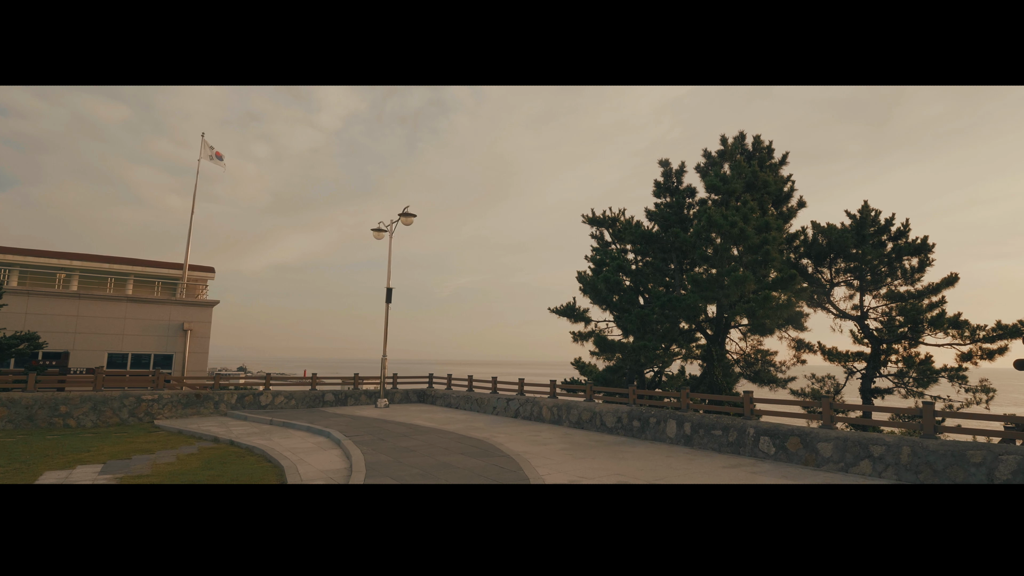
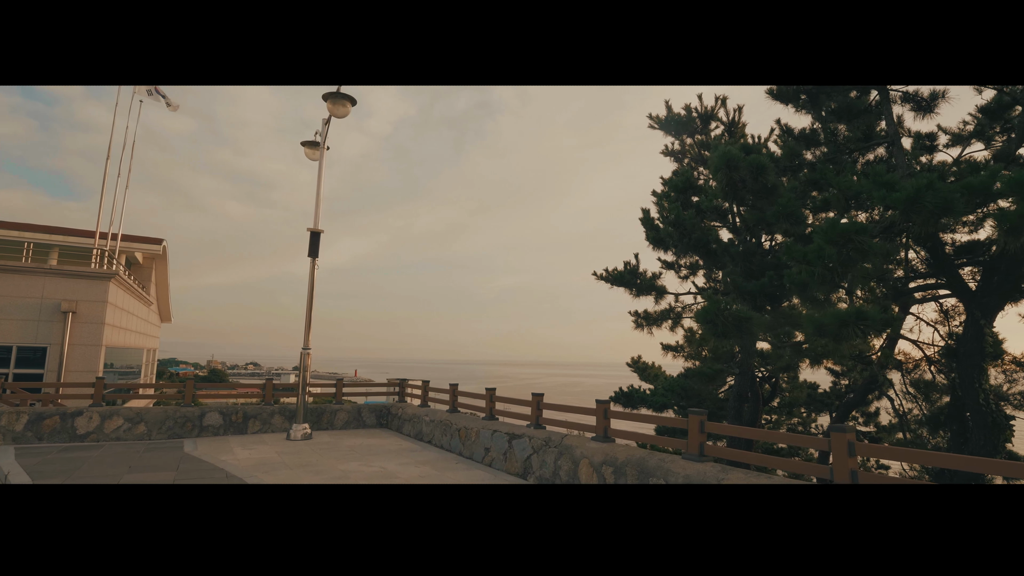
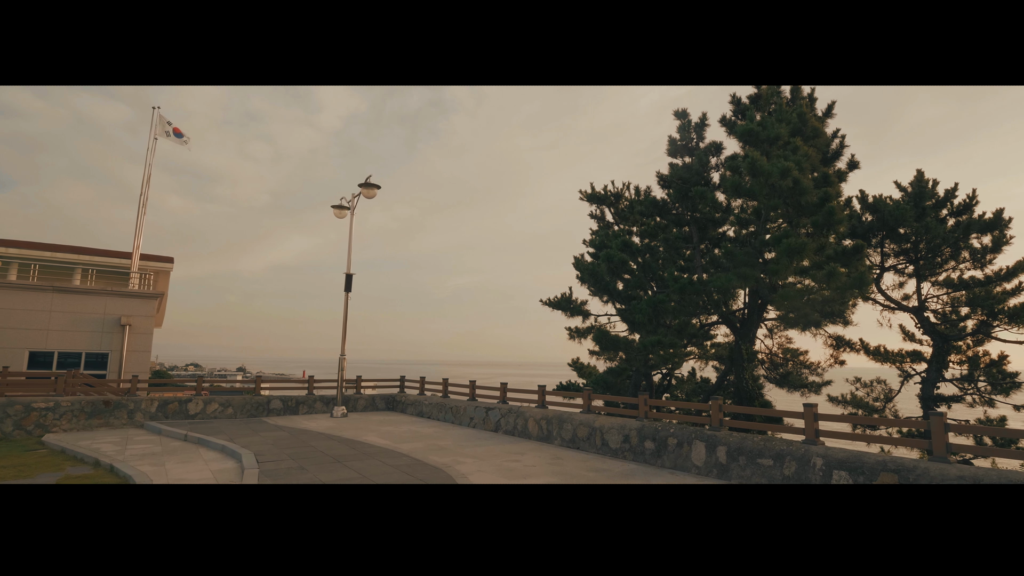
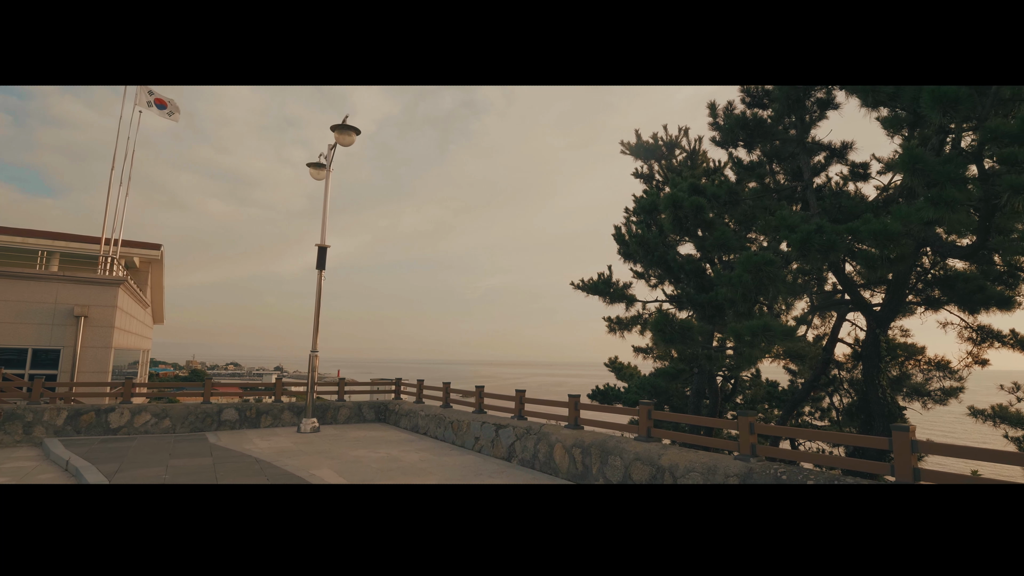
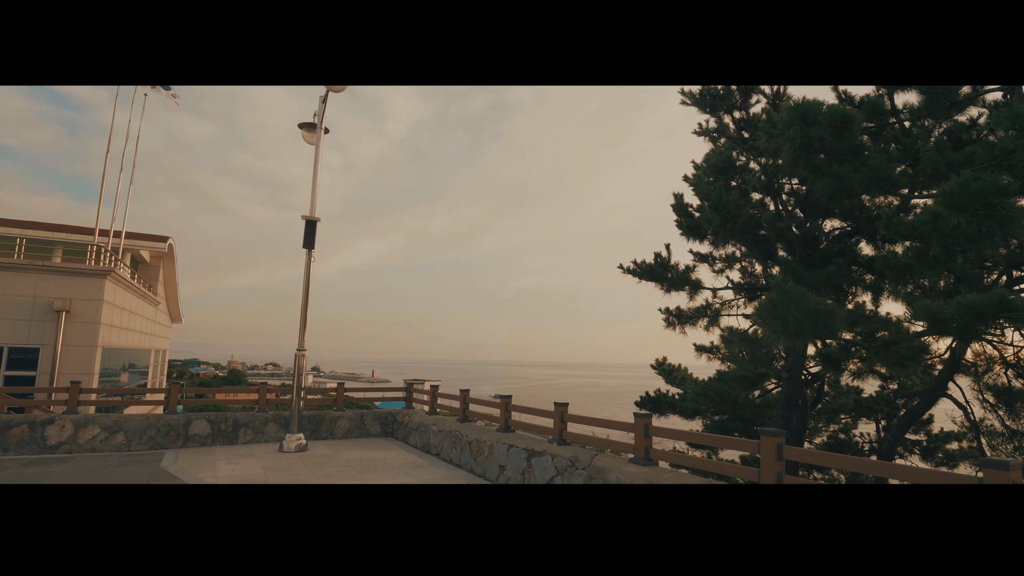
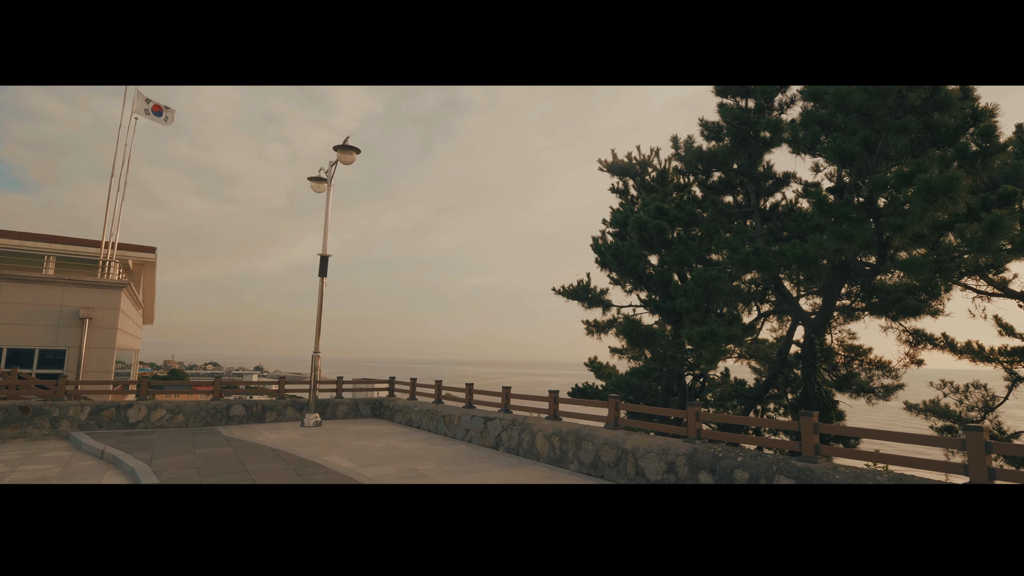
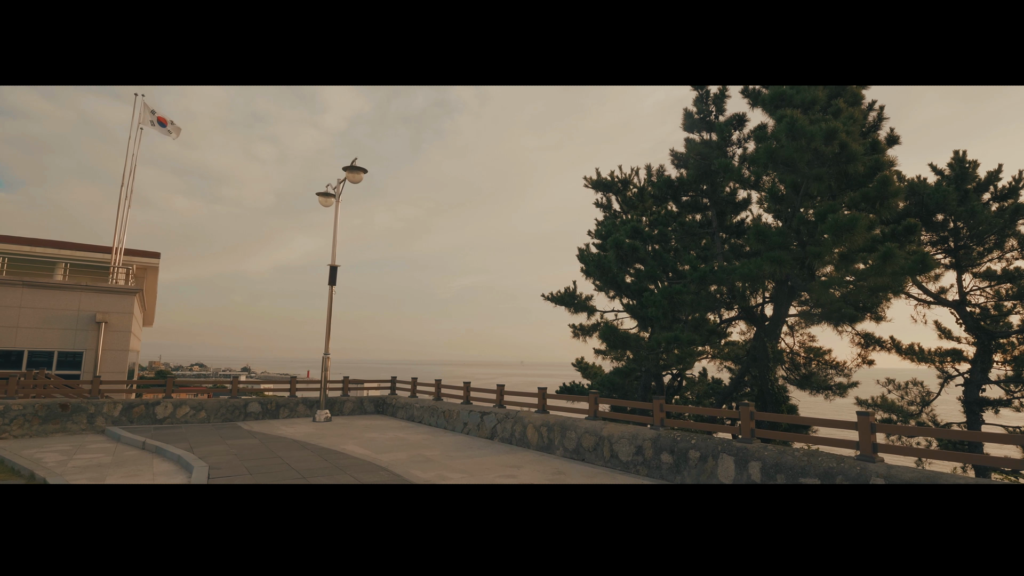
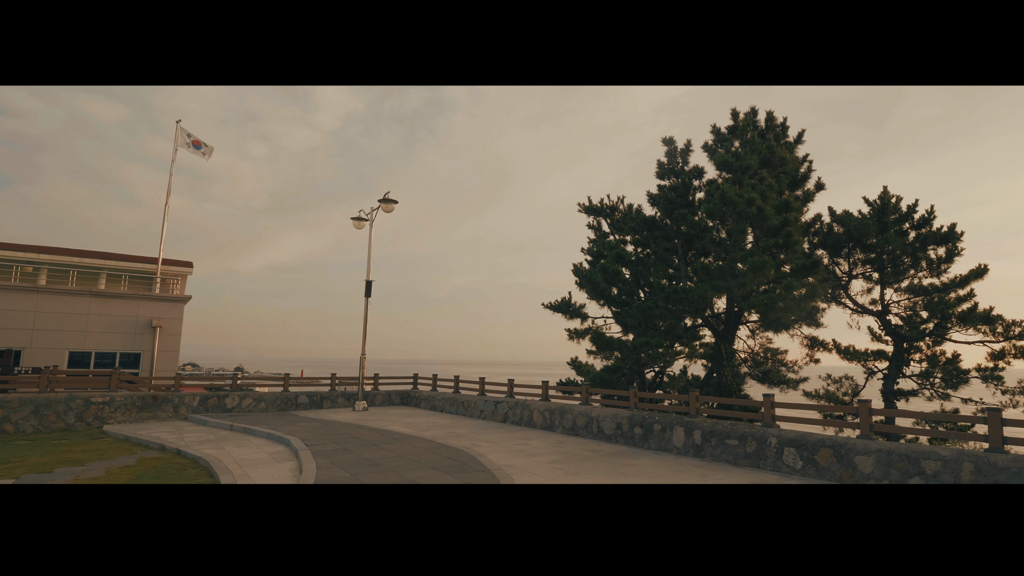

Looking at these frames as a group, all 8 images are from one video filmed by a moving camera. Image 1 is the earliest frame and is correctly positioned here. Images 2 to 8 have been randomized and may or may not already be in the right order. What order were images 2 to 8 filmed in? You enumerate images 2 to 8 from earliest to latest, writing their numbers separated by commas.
8, 3, 7, 6, 4, 2, 5
